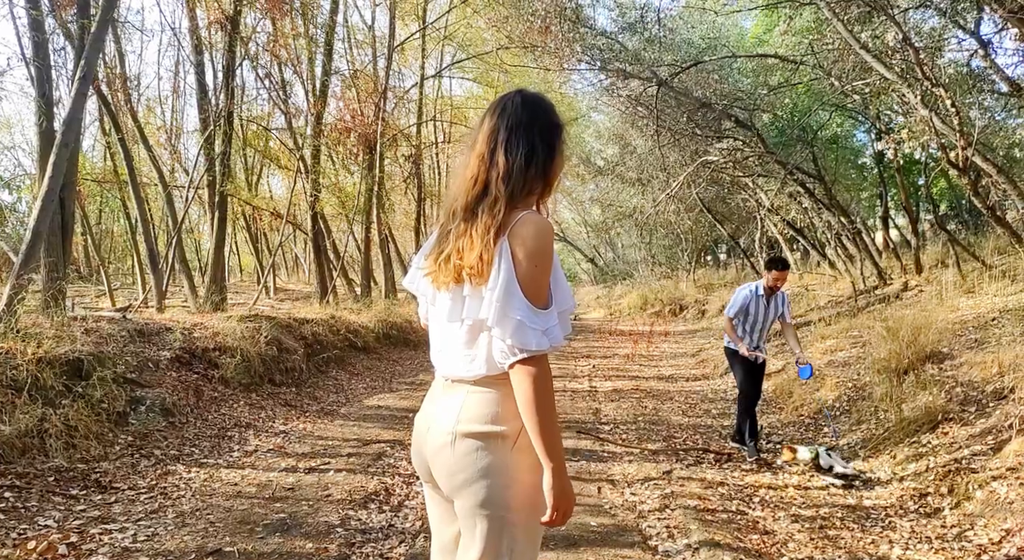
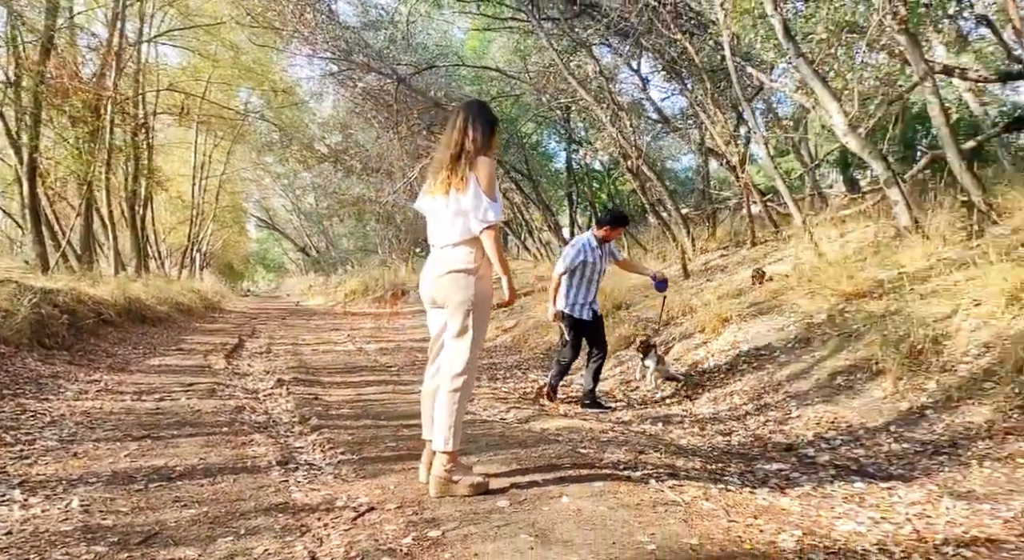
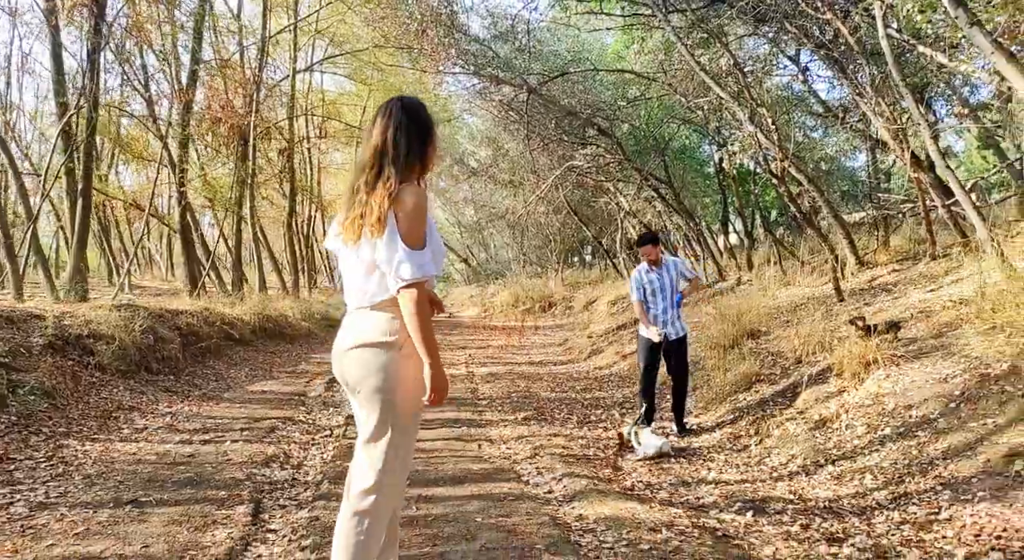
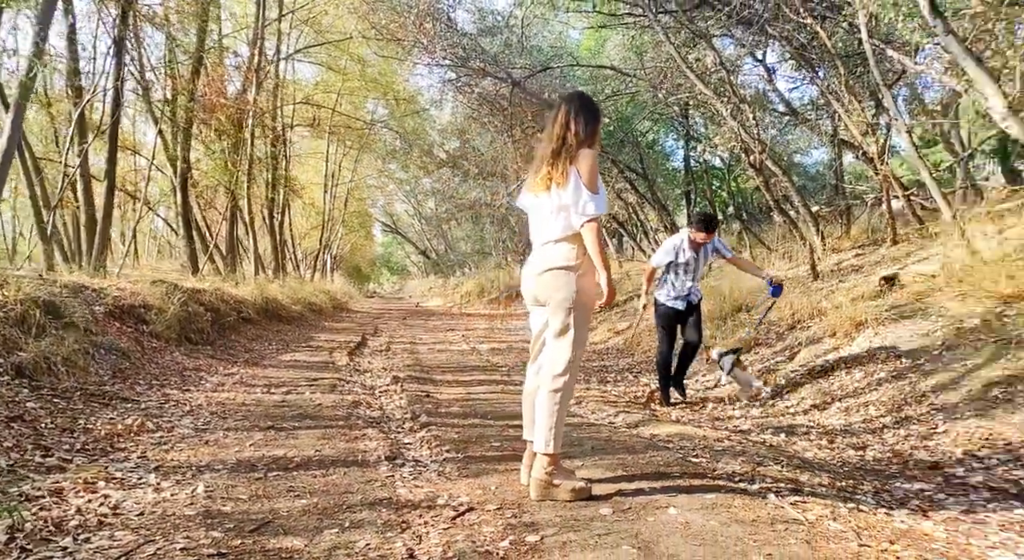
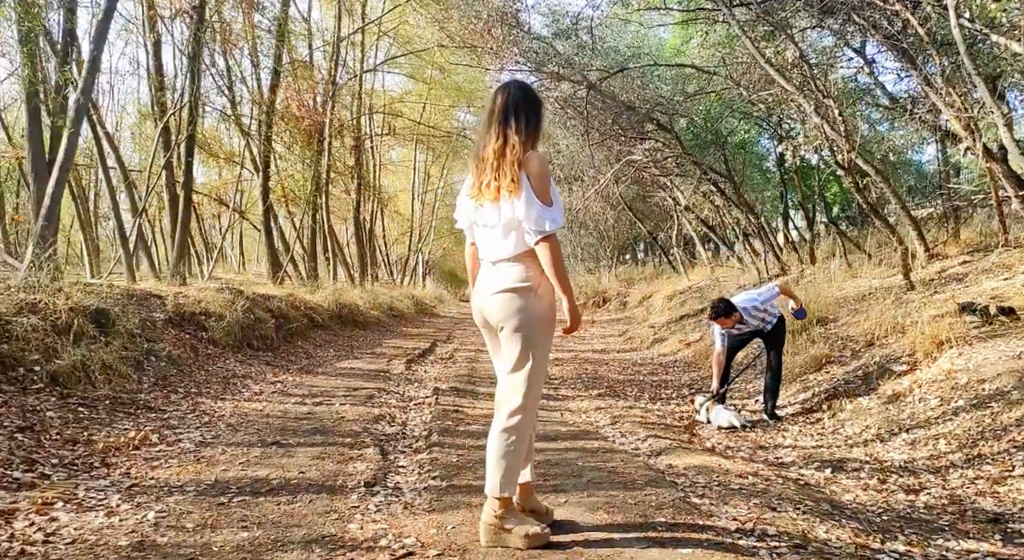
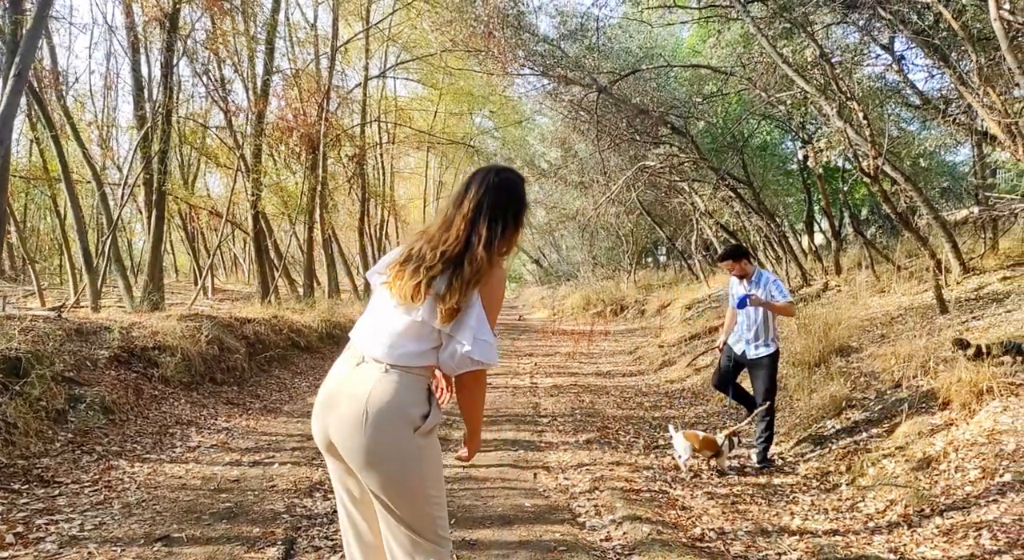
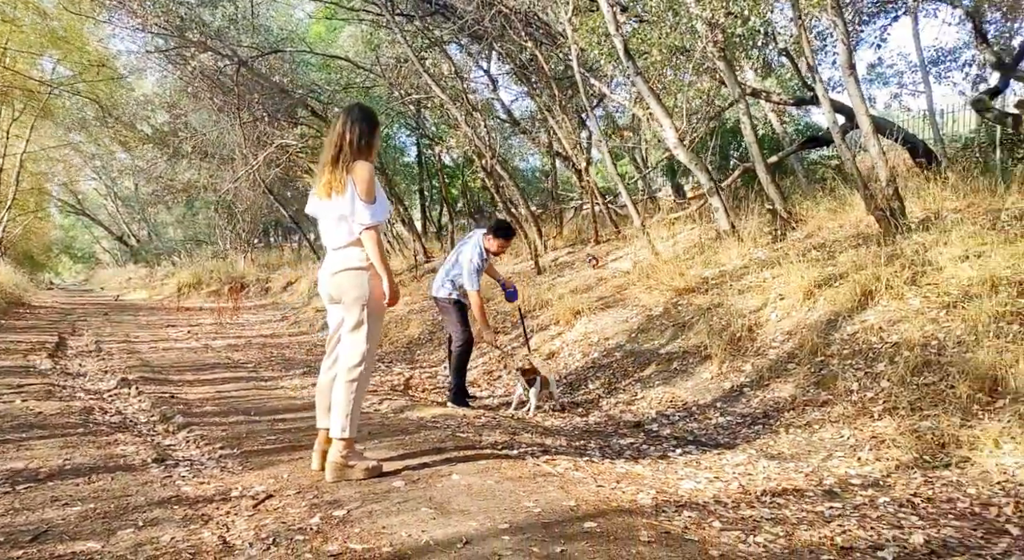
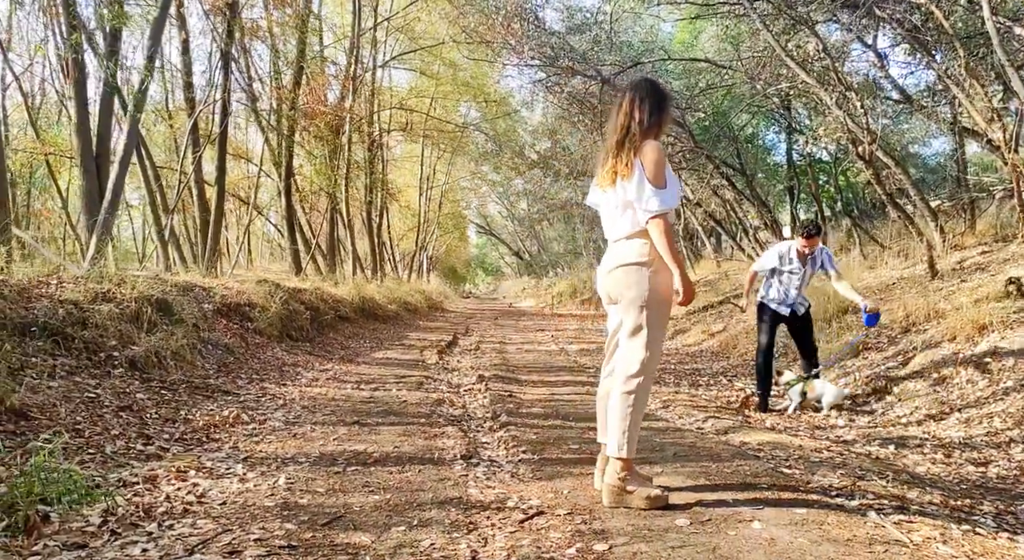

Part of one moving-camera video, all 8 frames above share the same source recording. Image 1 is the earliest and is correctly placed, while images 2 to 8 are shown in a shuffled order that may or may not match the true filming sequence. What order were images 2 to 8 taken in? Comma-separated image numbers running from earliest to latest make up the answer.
6, 3, 5, 8, 4, 2, 7
